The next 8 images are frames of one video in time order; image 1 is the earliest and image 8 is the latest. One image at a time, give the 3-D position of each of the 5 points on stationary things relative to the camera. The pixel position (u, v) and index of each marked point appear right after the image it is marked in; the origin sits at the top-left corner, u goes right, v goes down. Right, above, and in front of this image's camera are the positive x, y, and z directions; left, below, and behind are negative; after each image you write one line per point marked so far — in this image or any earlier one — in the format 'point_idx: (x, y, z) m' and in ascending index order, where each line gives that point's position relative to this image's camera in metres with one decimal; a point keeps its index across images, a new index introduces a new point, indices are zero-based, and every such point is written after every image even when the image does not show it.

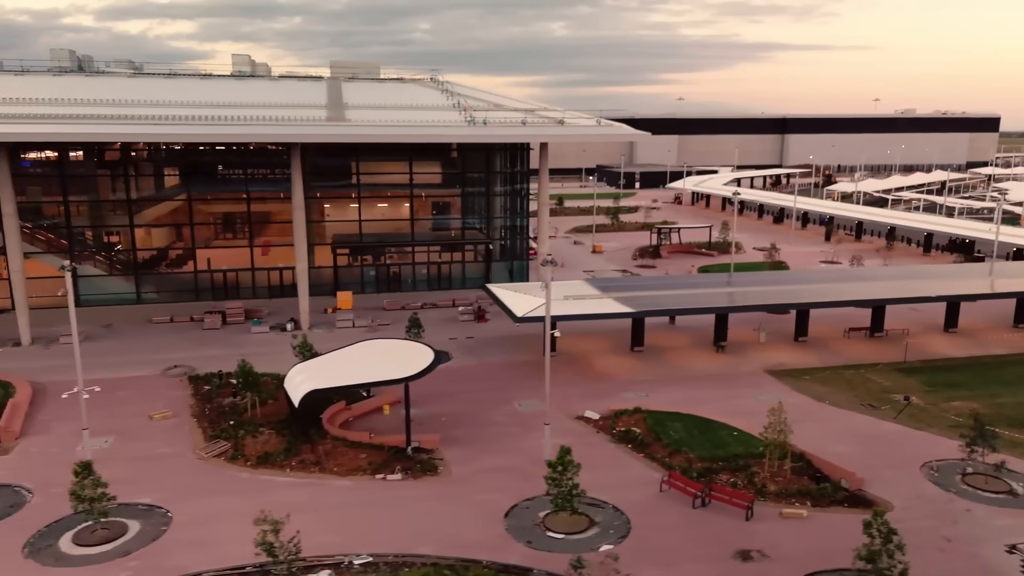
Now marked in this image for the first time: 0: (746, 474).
0: (+6.0, -4.8, +19.4) m
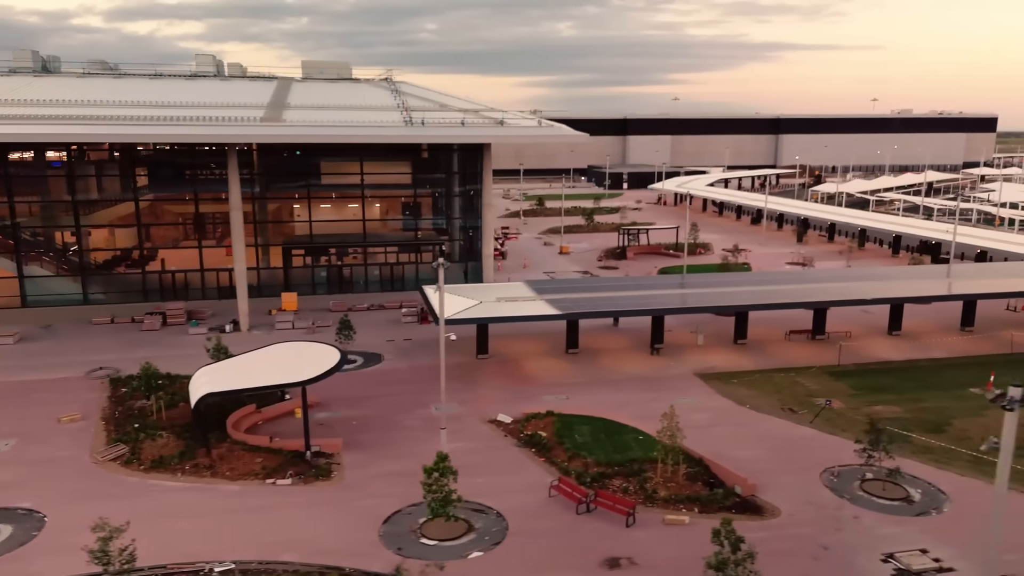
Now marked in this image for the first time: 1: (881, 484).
0: (+3.2, -4.9, +19.2) m
1: (+9.5, -5.1, +19.3) m
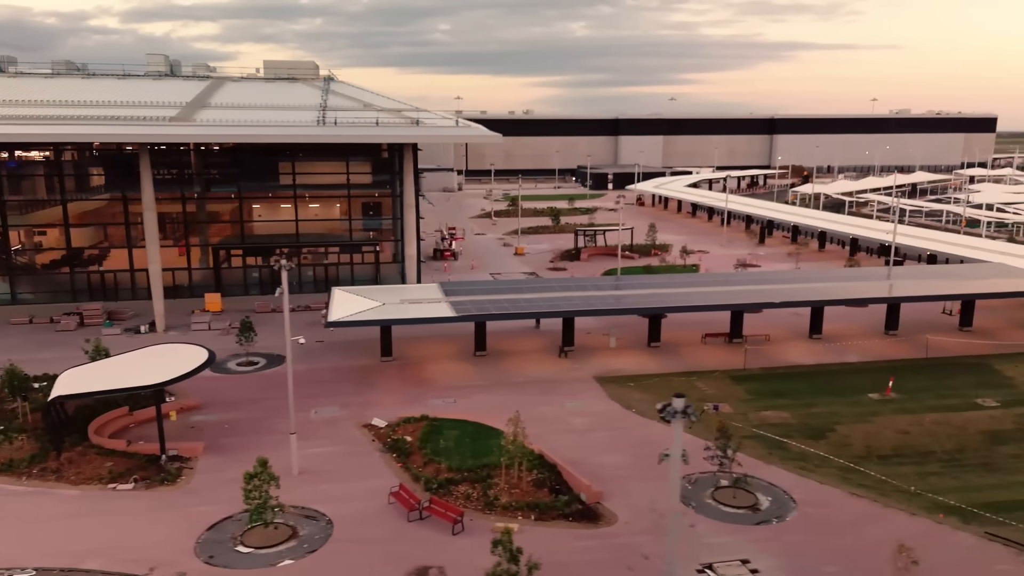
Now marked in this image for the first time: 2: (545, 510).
0: (-0.7, -5.0, +18.8) m
1: (+5.5, -5.1, +18.9) m
2: (+0.8, -5.3, +18.0) m
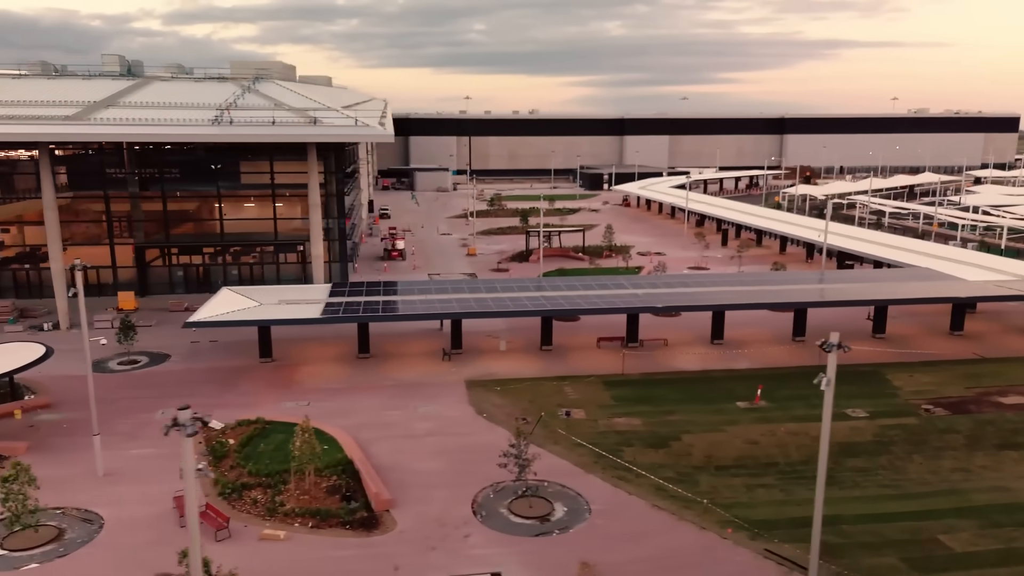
0: (-5.9, -5.0, +18.5) m
1: (+0.4, -5.2, +18.4) m
2: (-4.4, -5.4, +17.6) m
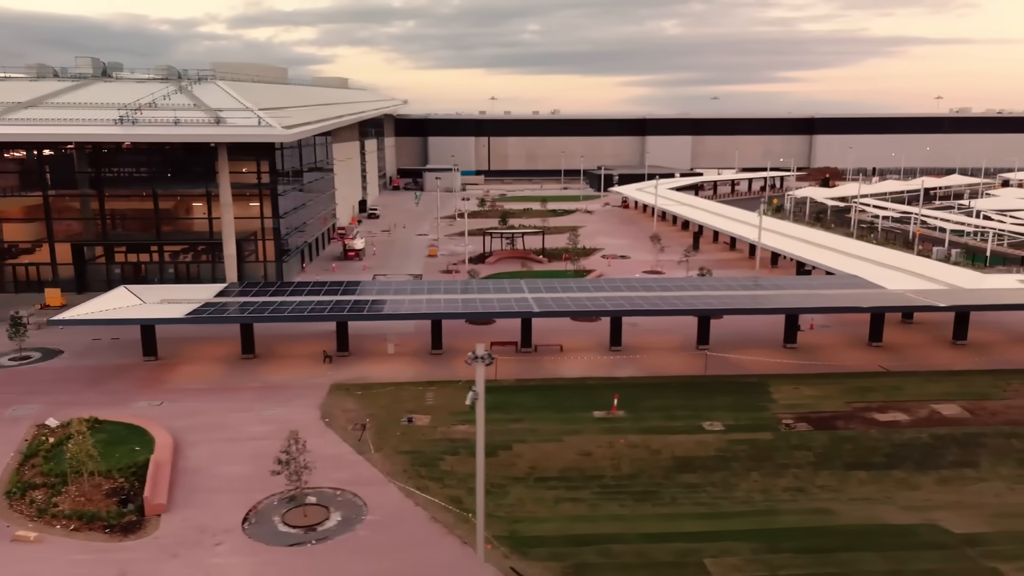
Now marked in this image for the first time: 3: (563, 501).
0: (-11.3, -5.0, +18.5) m
1: (-5.0, -5.3, +18.0) m
2: (-9.9, -5.4, +17.5) m
3: (+1.4, -5.6, +19.8) m
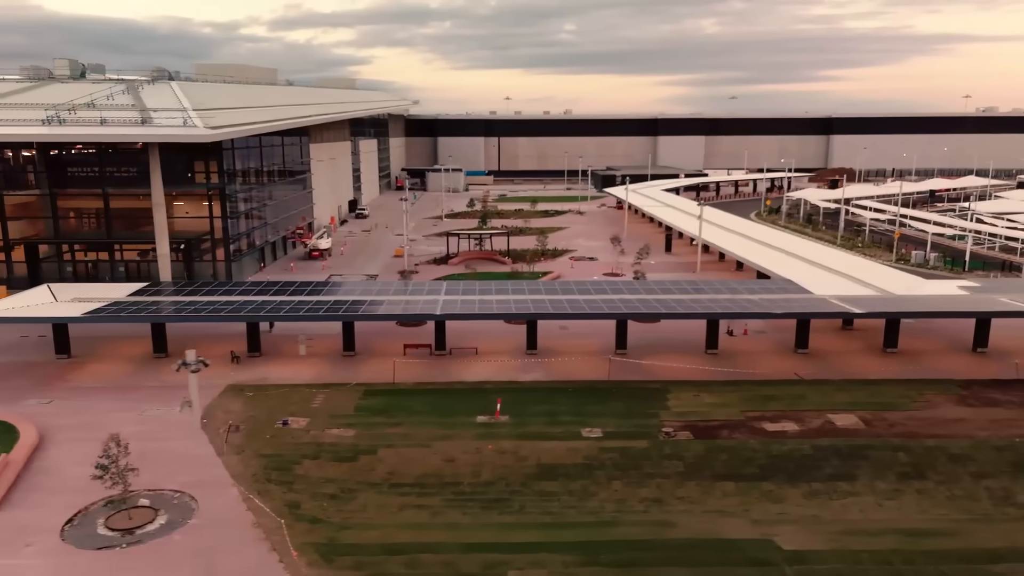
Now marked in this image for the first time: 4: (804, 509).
0: (-15.4, -5.0, +18.7) m
1: (-9.2, -5.4, +17.9) m
2: (-14.0, -5.4, +17.7) m
3: (-2.7, -5.7, +19.5) m
4: (+7.7, -5.8, +19.6) m
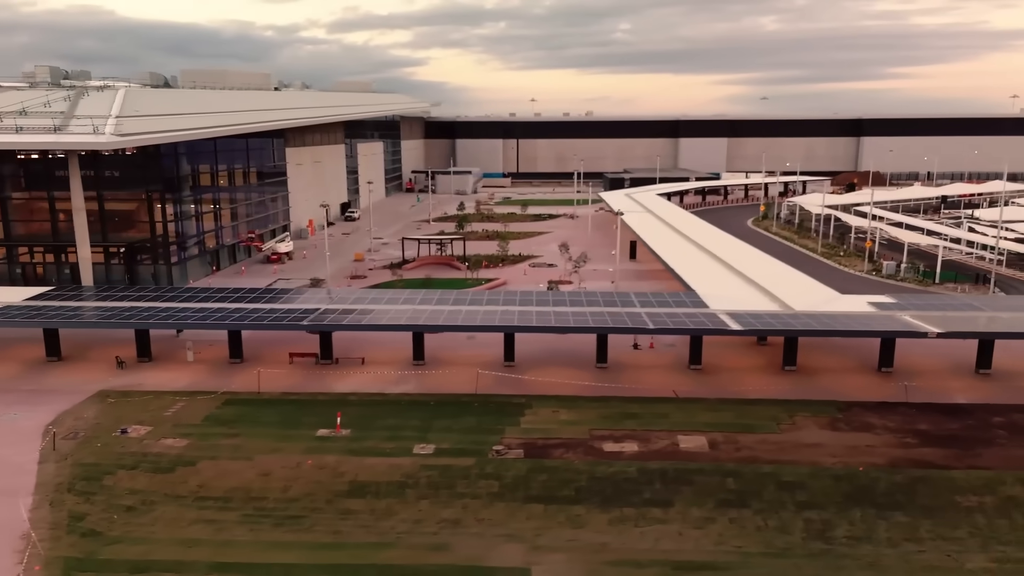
0: (-20.8, -5.2, +19.5) m
1: (-14.7, -5.7, +18.3) m
2: (-19.5, -5.6, +18.4) m
3: (-8.1, -6.1, +19.5) m
4: (+2.2, -6.3, +19.0) m
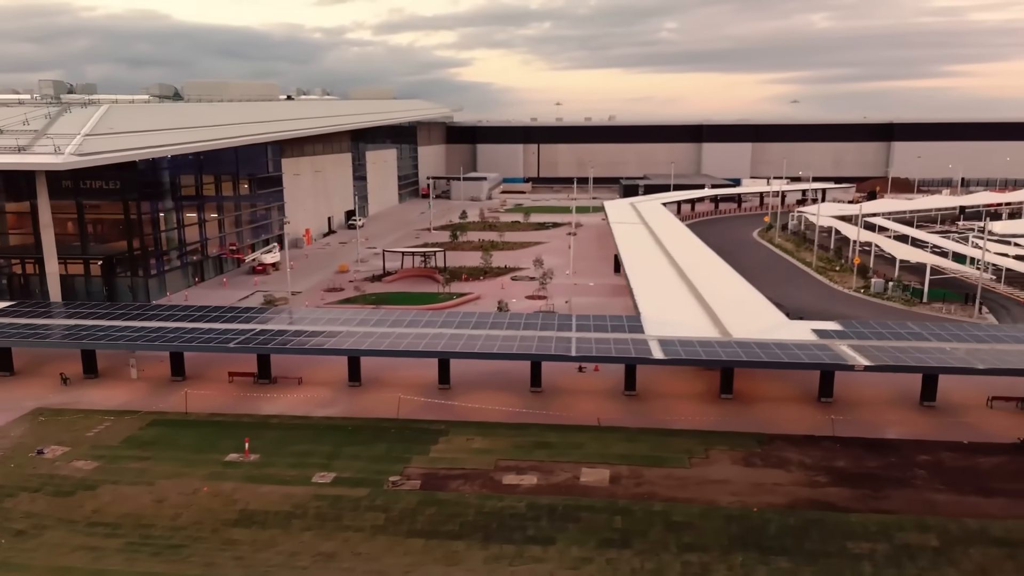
0: (-24.1, -5.9, +20.5) m
1: (-18.0, -6.4, +19.1) m
2: (-22.9, -6.4, +19.4) m
3: (-11.4, -6.9, +19.9) m
4: (-1.1, -7.3, +18.9) m
